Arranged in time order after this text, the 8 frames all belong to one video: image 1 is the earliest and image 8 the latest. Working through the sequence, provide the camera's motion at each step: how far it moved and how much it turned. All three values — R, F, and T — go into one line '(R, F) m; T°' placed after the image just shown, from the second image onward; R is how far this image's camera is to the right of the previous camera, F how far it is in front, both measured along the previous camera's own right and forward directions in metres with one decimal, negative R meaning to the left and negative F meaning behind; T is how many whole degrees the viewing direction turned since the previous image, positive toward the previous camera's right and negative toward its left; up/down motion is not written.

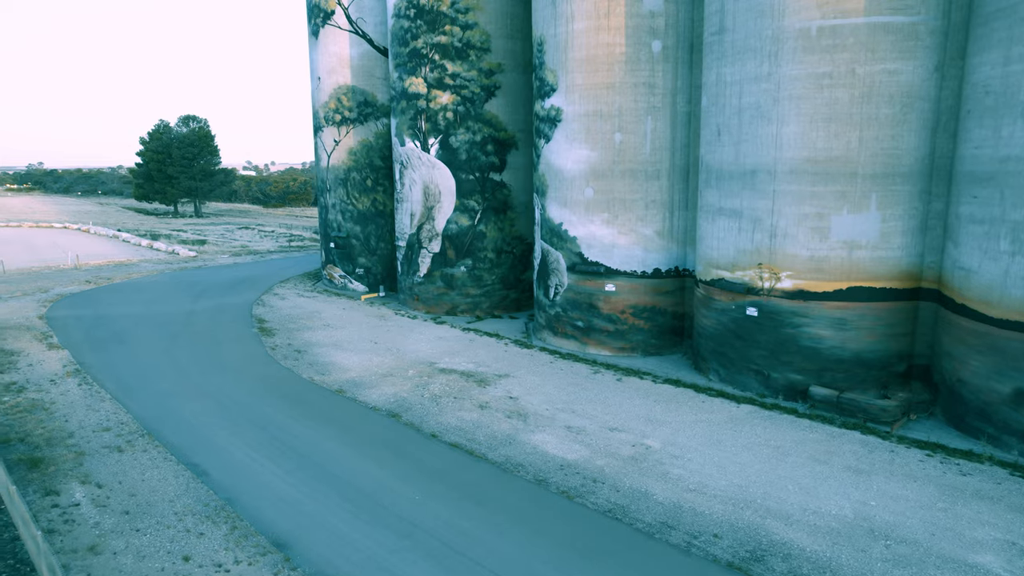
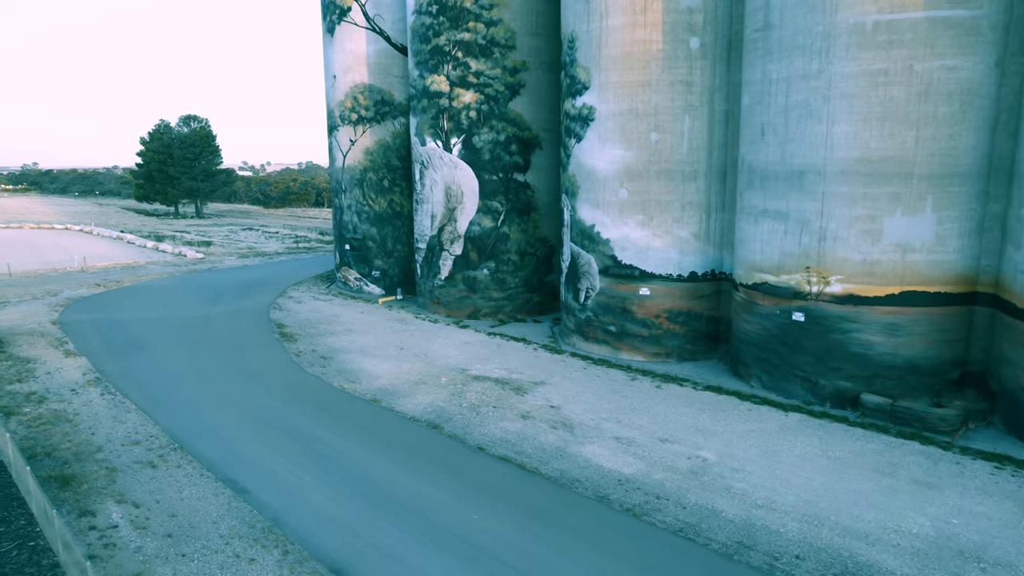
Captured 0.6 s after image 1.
(-1.5, +0.8) m; 0°
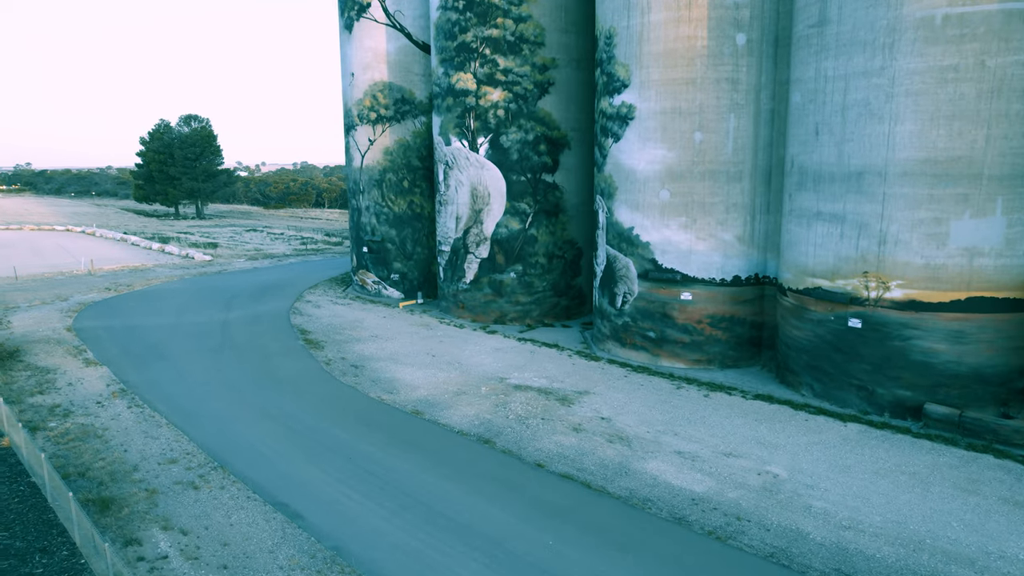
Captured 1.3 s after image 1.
(-1.7, +0.9) m; 0°
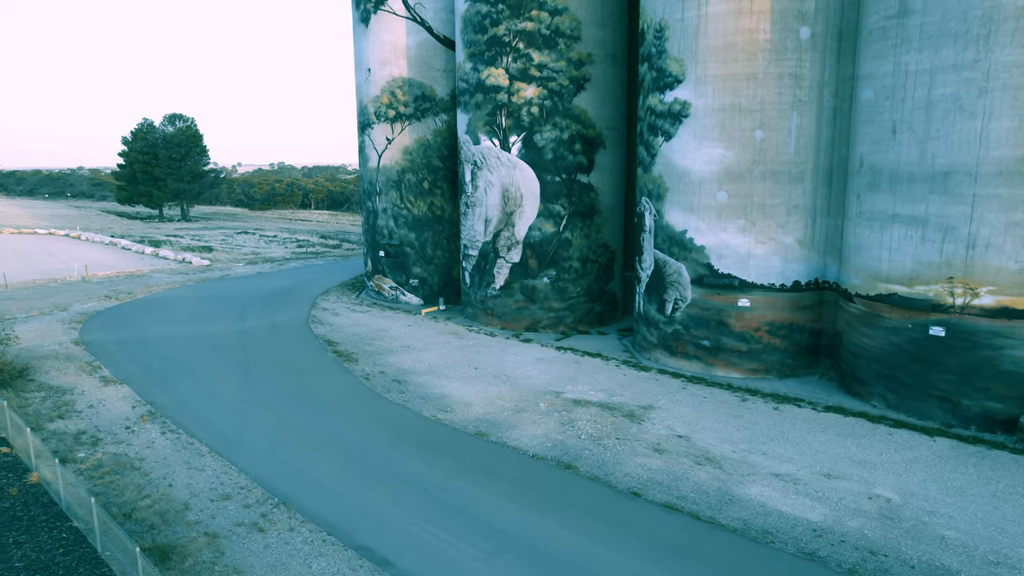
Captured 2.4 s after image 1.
(-2.6, +1.5) m; +2°
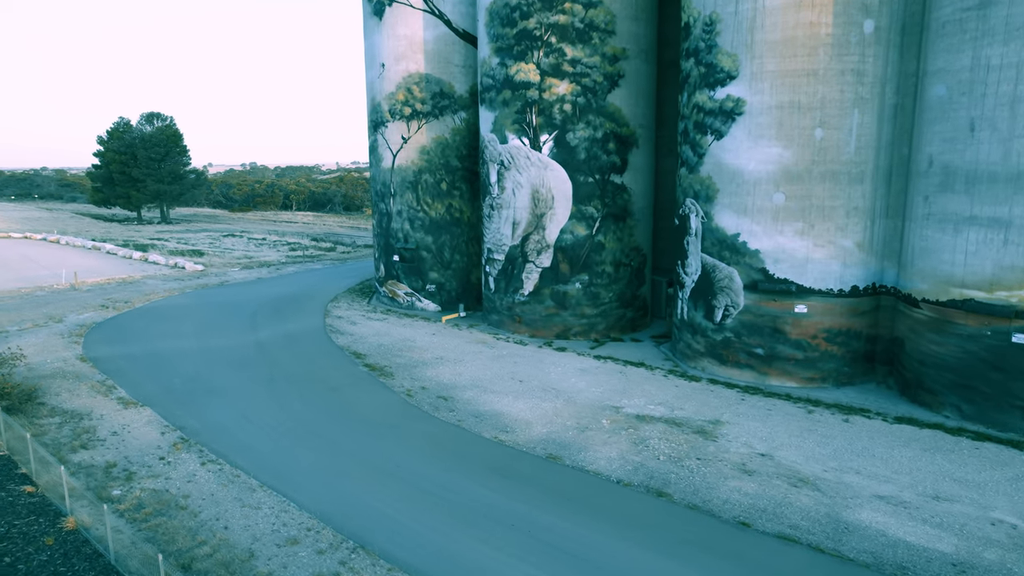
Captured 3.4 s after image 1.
(-2.5, +1.4) m; +2°
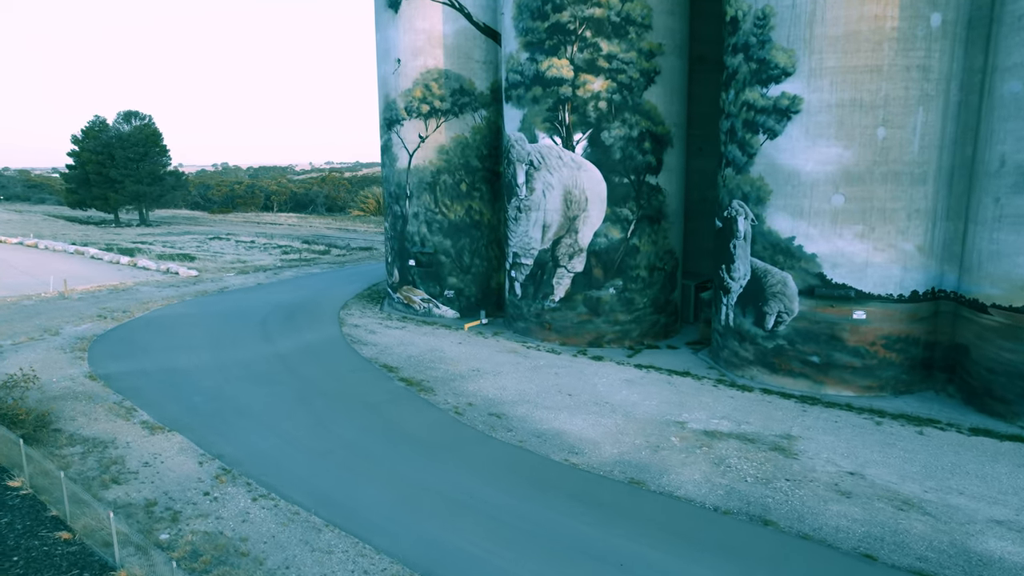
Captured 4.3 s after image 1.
(-2.4, +1.4) m; +2°
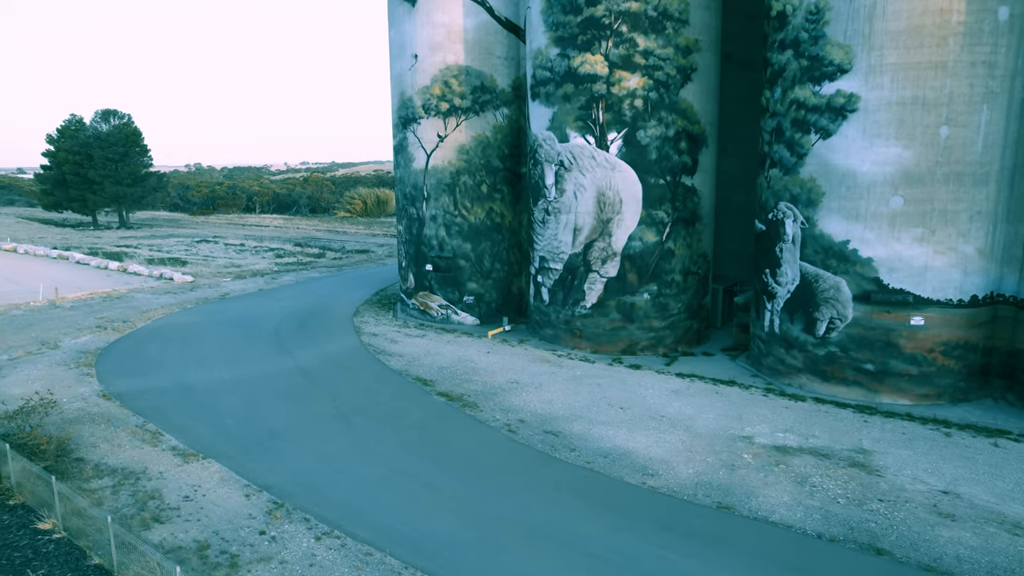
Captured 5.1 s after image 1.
(-2.2, +1.3) m; +2°
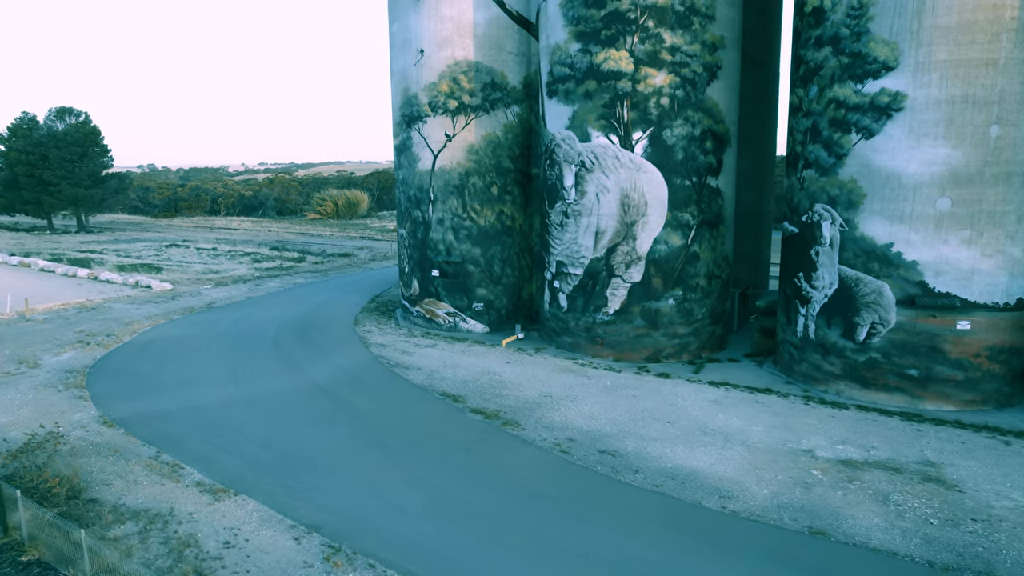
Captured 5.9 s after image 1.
(-2.3, +1.4) m; +3°
